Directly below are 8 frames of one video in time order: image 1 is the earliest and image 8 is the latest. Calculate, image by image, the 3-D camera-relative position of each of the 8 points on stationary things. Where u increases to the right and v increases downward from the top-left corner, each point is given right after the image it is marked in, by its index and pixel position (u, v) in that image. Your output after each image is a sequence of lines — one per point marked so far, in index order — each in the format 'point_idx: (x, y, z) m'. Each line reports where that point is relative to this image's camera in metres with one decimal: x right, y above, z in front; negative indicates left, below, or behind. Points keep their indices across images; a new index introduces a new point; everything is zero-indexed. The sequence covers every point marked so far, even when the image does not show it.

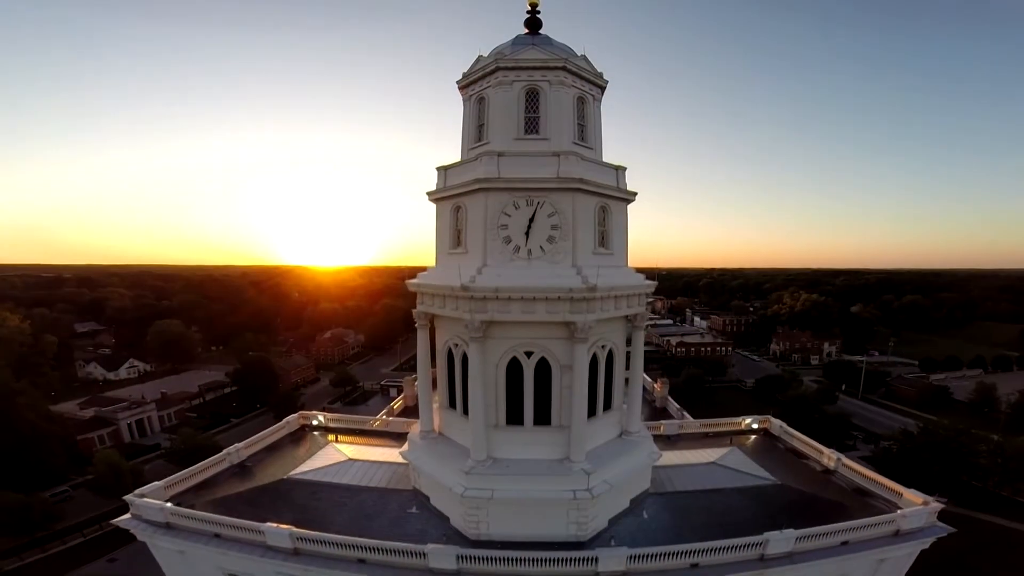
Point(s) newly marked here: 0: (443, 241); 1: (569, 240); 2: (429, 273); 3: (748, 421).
0: (-1.3, +0.7, +7.9) m
1: (+0.9, +0.7, +7.1) m
2: (-1.5, +0.2, +7.9) m
3: (+7.7, -4.4, +15.1) m
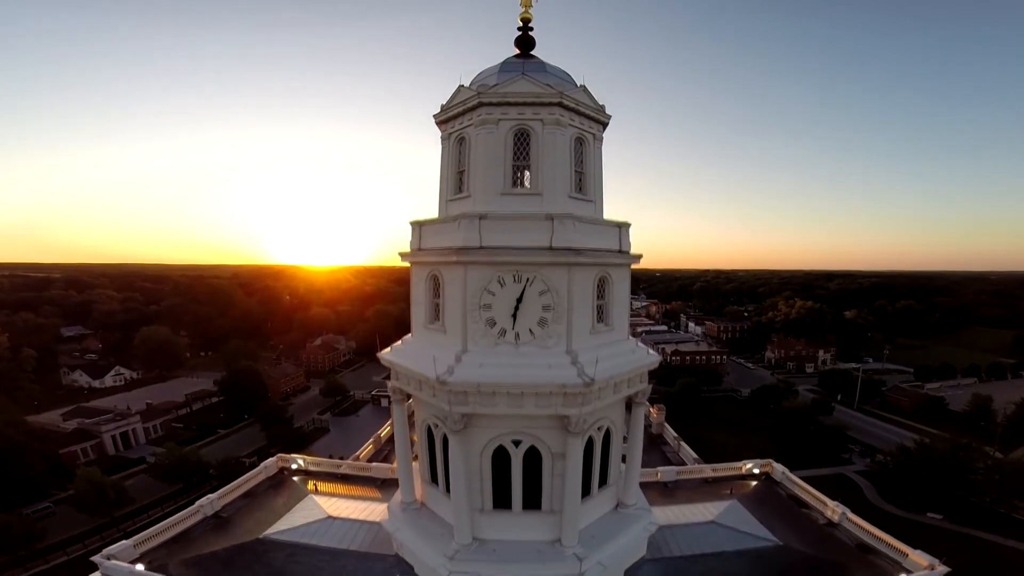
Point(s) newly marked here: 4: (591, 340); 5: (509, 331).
0: (-1.5, -0.4, +7.2) m
1: (+0.7, -0.5, +6.4) m
2: (-1.7, -1.0, +7.2) m
3: (+7.4, -5.6, +14.5) m
4: (+1.1, -0.8, +6.6) m
5: (-0.1, -0.6, +6.3) m
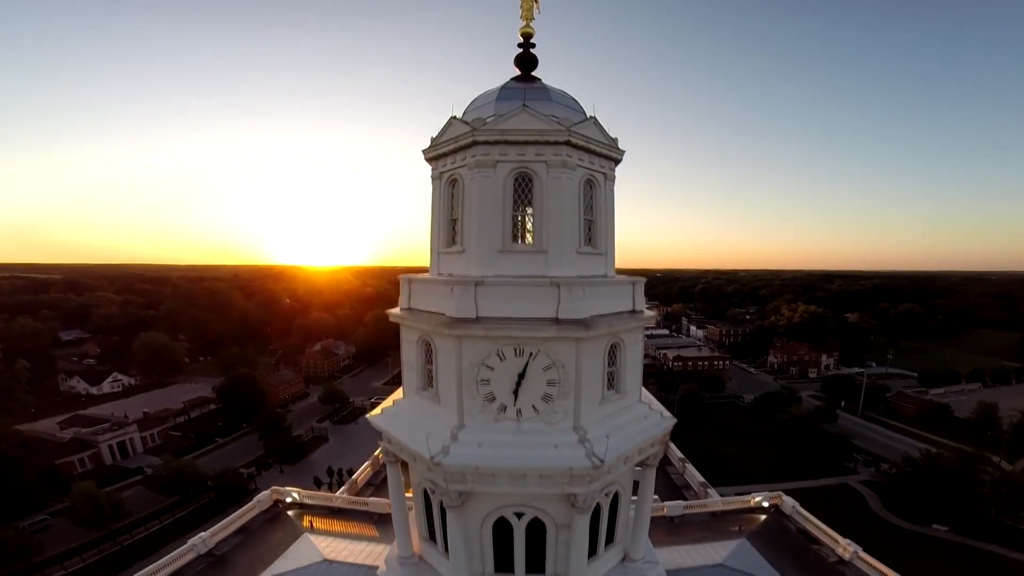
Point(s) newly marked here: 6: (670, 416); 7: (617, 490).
0: (-1.5, -1.3, +6.7) m
1: (+0.7, -1.3, +5.9) m
2: (-1.6, -1.8, +6.7) m
3: (+7.4, -6.3, +14.0) m
4: (+1.1, -1.6, +6.2) m
5: (0.0, -1.5, +5.8) m
6: (+2.3, -1.8, +6.9) m
7: (+1.6, -3.1, +7.1) m
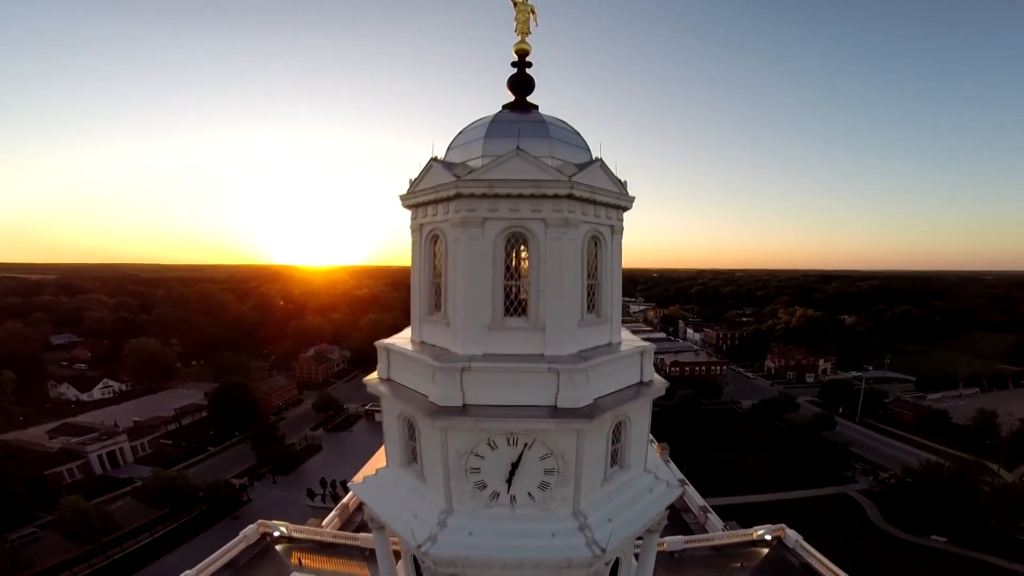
0: (-1.6, -2.1, +6.2) m
1: (+0.6, -2.1, +5.4) m
2: (-1.7, -2.6, +6.2) m
3: (+7.3, -7.1, +13.5) m
4: (+1.0, -2.4, +5.6) m
5: (-0.1, -2.3, +5.3) m
6: (+2.2, -2.6, +6.3) m
7: (+1.5, -3.9, +6.6) m
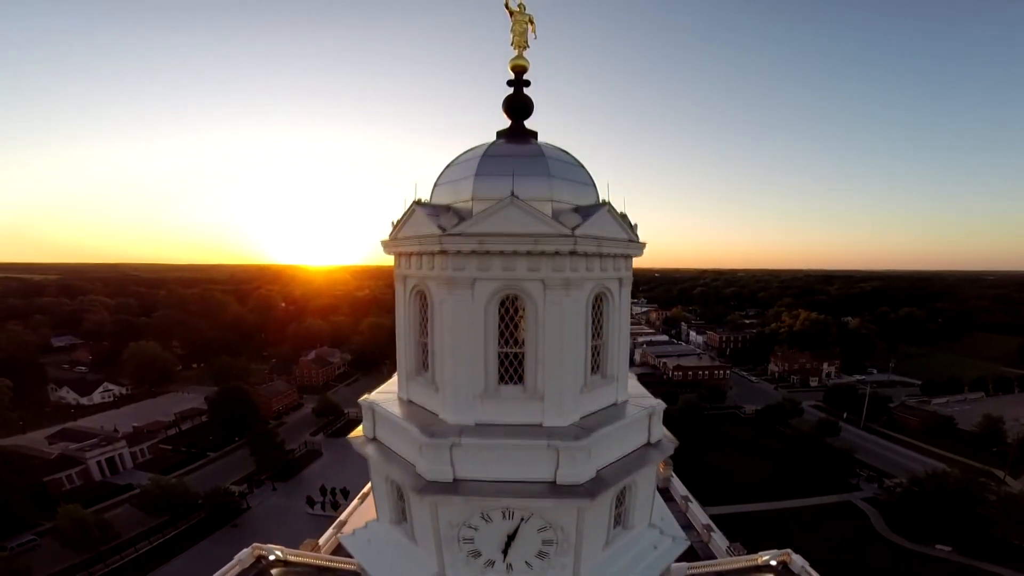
0: (-1.6, -2.6, +5.8) m
1: (+0.6, -2.7, +5.0) m
2: (-1.8, -3.2, +5.8) m
3: (+7.3, -7.6, +13.2) m
4: (+1.0, -3.0, +5.3) m
5: (-0.2, -2.8, +4.9) m
6: (+2.2, -3.2, +6.0) m
7: (+1.5, -4.5, +6.3) m
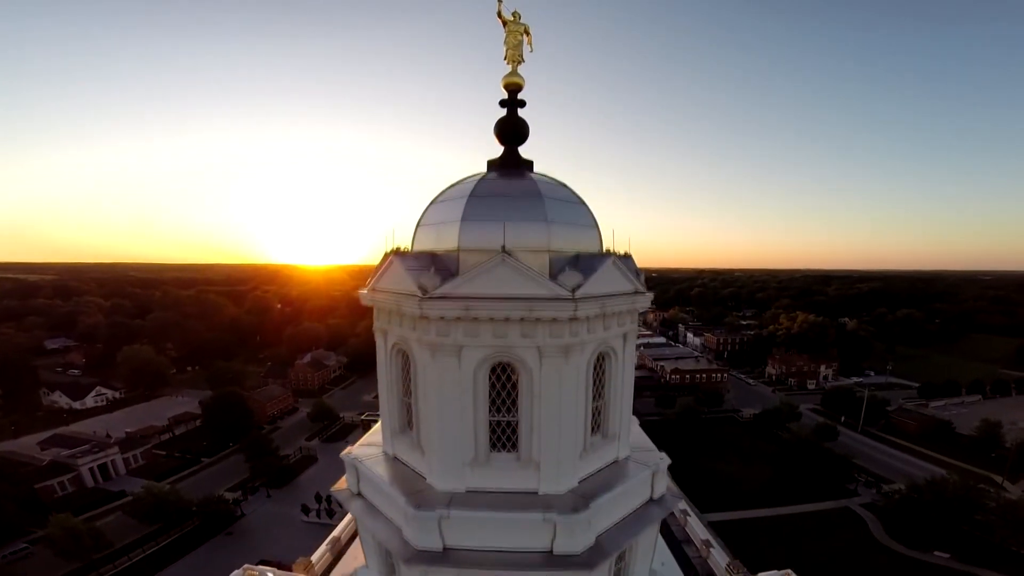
0: (-1.7, -3.2, +5.4) m
1: (+0.5, -3.2, +4.6) m
2: (-1.9, -3.7, +5.5) m
3: (+7.1, -8.1, +12.9) m
4: (+0.9, -3.5, +4.9) m
5: (-0.2, -3.4, +4.6) m
6: (+2.1, -3.7, +5.6) m
7: (+1.4, -5.0, +5.9) m
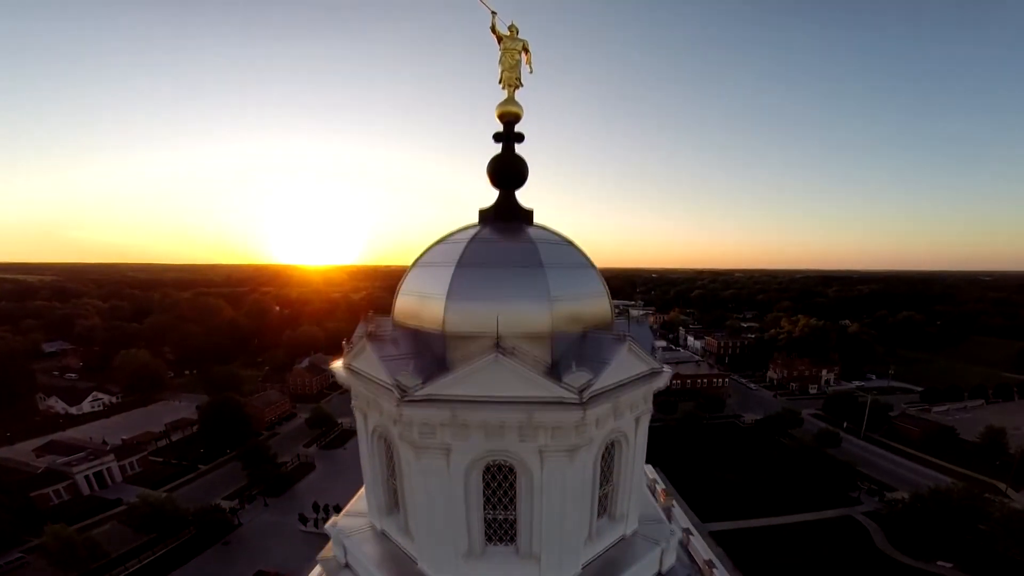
0: (-1.7, -3.8, +5.0) m
1: (+0.4, -3.8, +4.2) m
2: (-1.9, -4.3, +5.1) m
3: (+7.1, -8.6, +12.5) m
4: (+0.9, -4.1, +4.5) m
5: (-0.3, -4.0, +4.2) m
6: (+2.0, -4.3, +5.2) m
7: (+1.4, -5.6, +5.5) m
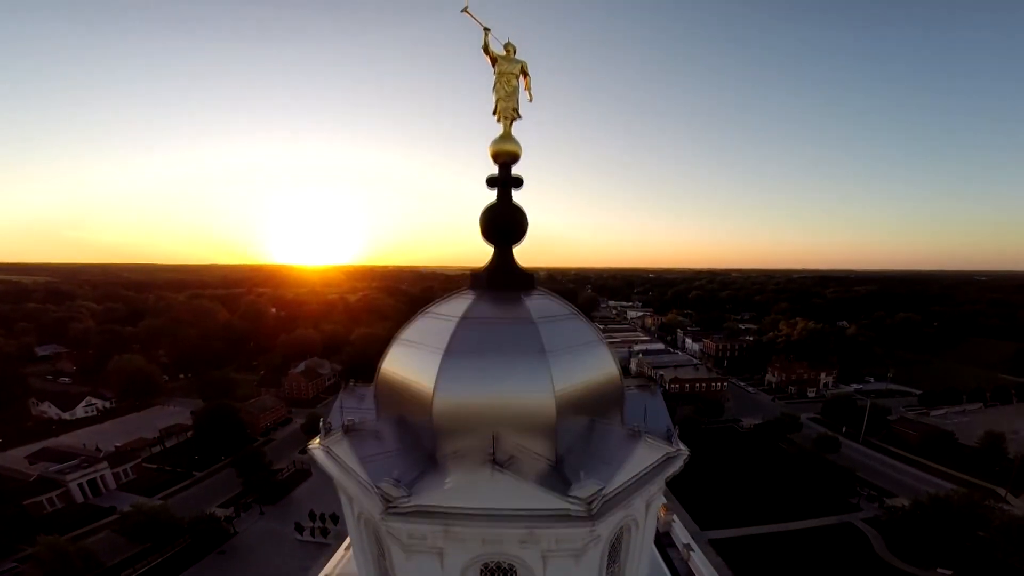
0: (-1.7, -4.3, +4.7) m
1: (+0.4, -4.4, +3.9) m
2: (-1.9, -4.9, +4.7) m
3: (+7.1, -9.2, +12.2) m
4: (+0.9, -4.7, +4.2) m
5: (-0.3, -4.5, +3.9) m
6: (+2.0, -4.9, +4.9) m
7: (+1.4, -6.1, +5.2) m
